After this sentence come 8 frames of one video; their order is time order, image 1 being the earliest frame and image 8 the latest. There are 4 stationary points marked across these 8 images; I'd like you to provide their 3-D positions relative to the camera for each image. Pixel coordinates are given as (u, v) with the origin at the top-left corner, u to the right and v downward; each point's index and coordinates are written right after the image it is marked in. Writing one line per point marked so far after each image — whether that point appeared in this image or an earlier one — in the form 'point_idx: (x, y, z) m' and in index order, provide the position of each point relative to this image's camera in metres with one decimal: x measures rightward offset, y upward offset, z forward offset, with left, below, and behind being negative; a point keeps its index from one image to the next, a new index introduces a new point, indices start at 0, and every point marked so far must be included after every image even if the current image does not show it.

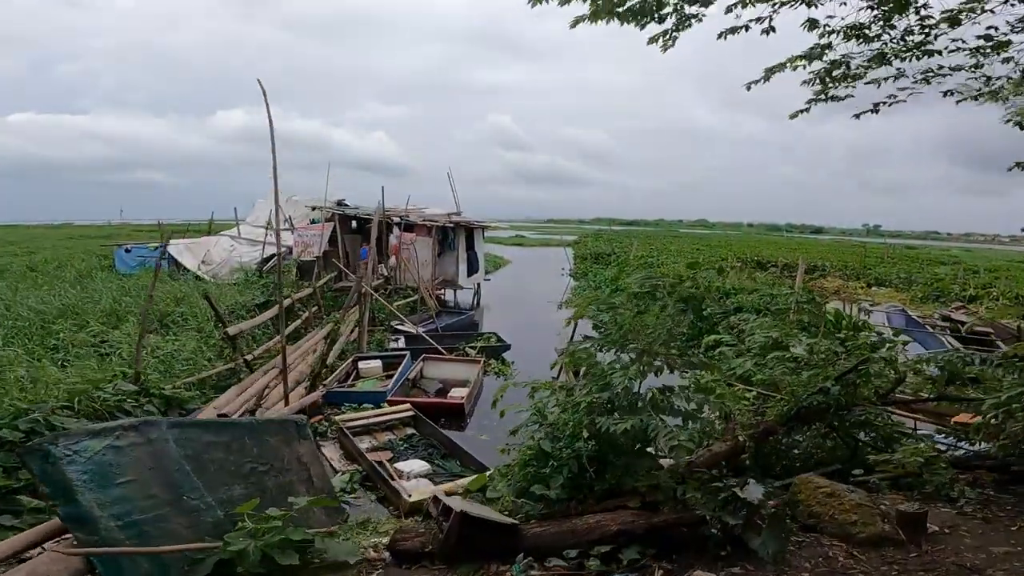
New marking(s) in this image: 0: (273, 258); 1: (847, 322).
0: (-6.1, +0.7, +14.1) m
1: (+3.2, -0.3, +5.3) m
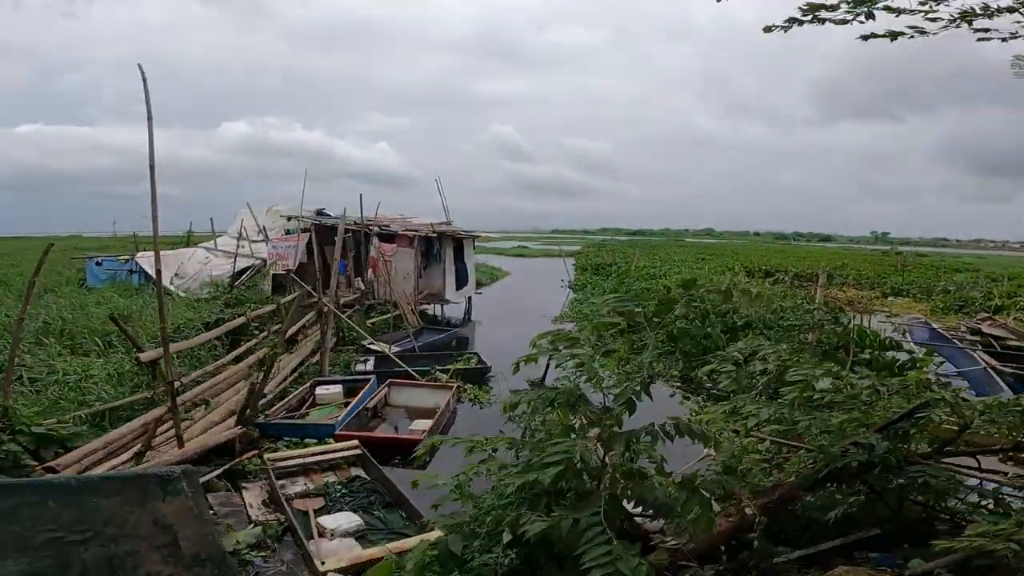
0: (-6.4, +0.4, +13.2) m
1: (+2.8, -0.4, +4.3) m
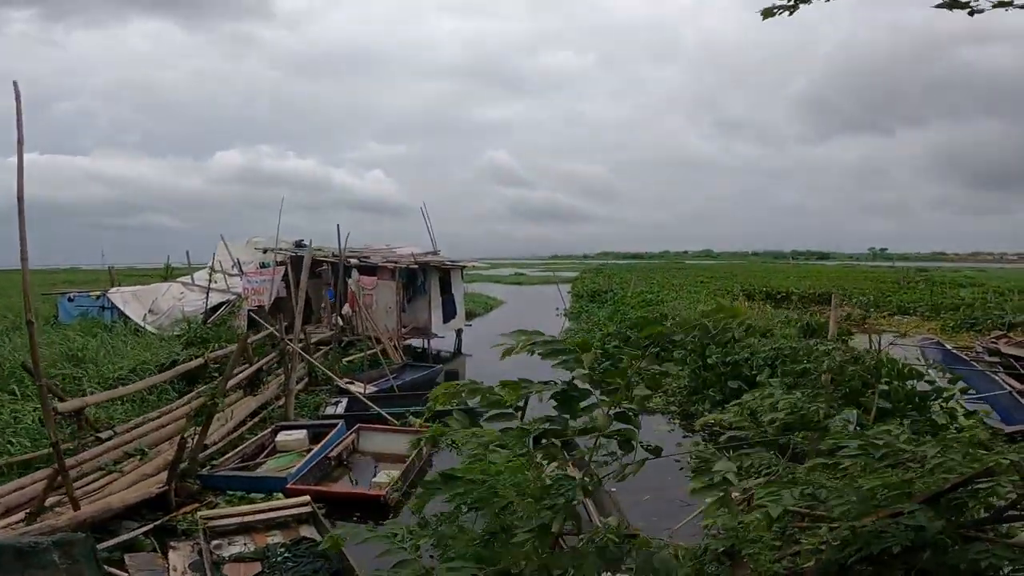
0: (-6.6, -0.5, +12.6) m
1: (+2.6, -0.6, +3.6) m
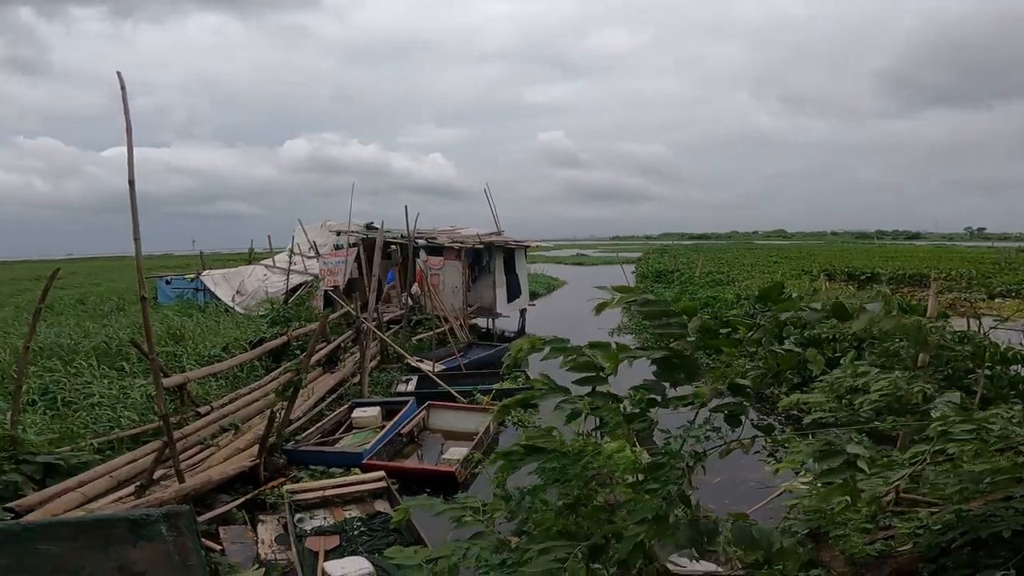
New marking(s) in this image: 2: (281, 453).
0: (-5.1, 0.0, +13.3) m
1: (+3.0, -0.5, +3.3) m
2: (-2.8, -2.1, +6.7) m
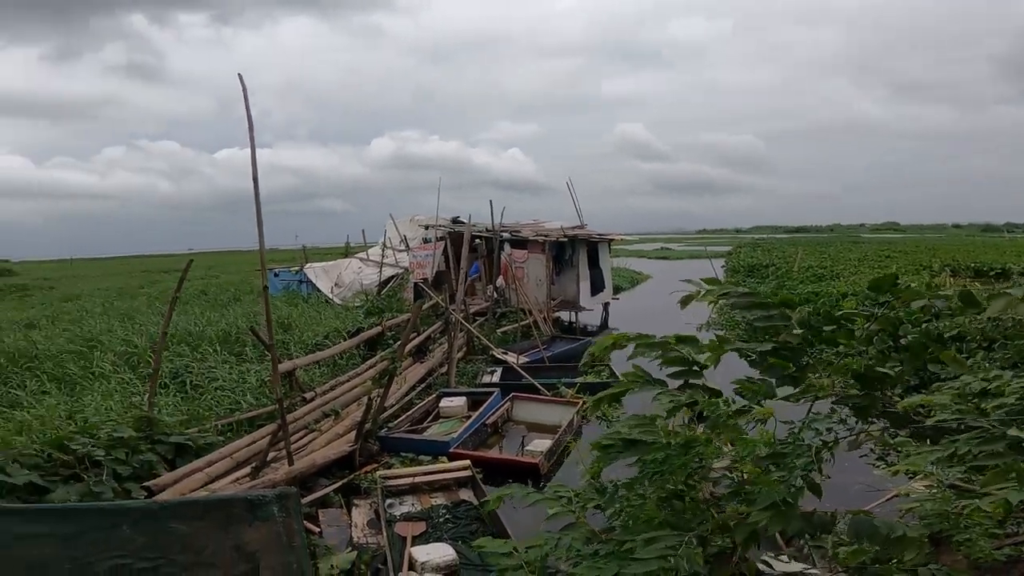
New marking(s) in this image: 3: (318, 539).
0: (-3.1, +0.2, +13.9) m
1: (+3.6, -0.5, +2.8) m
2: (-1.7, -2.0, +7.1) m
3: (-1.9, -2.4, +5.2) m
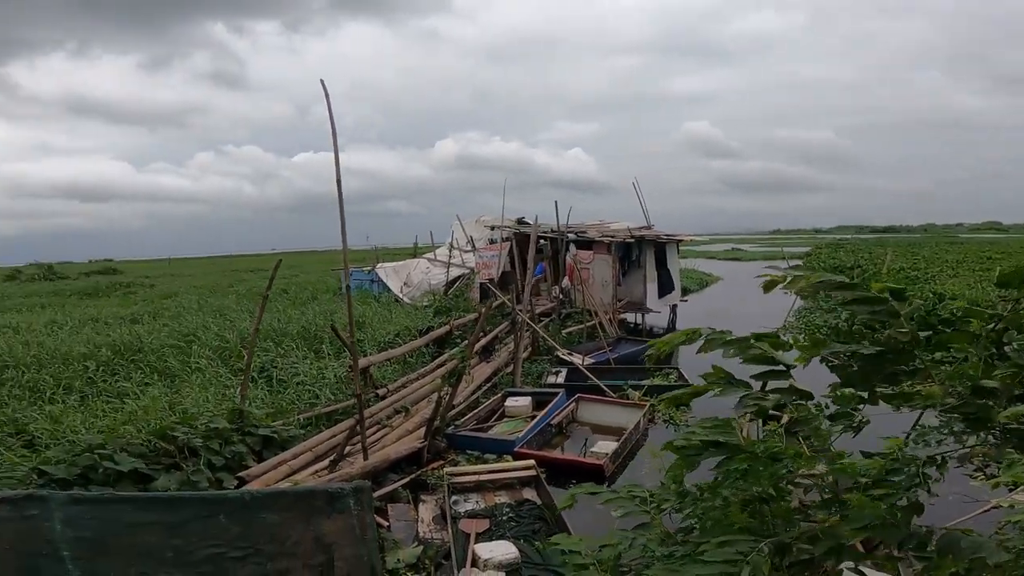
0: (-1.4, +0.2, +14.2) m
1: (+3.9, -0.5, +2.5) m
2: (-0.9, -1.9, +7.2) m
3: (-1.3, -2.4, +5.4) m
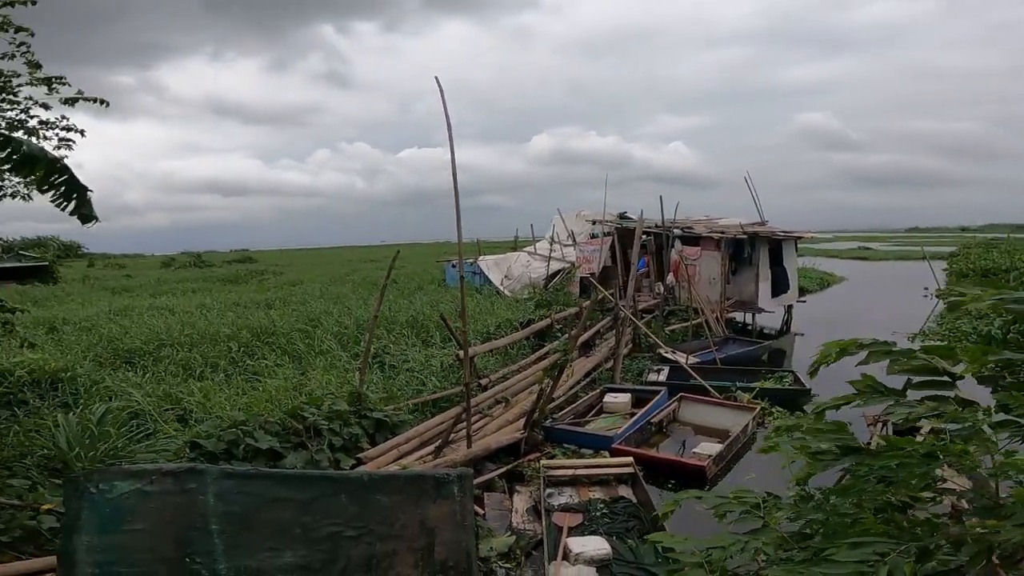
0: (+1.2, +0.3, +14.2) m
1: (+4.3, -0.5, +1.8) m
2: (+0.4, -1.8, +7.3) m
3: (-0.3, -2.3, +5.6) m
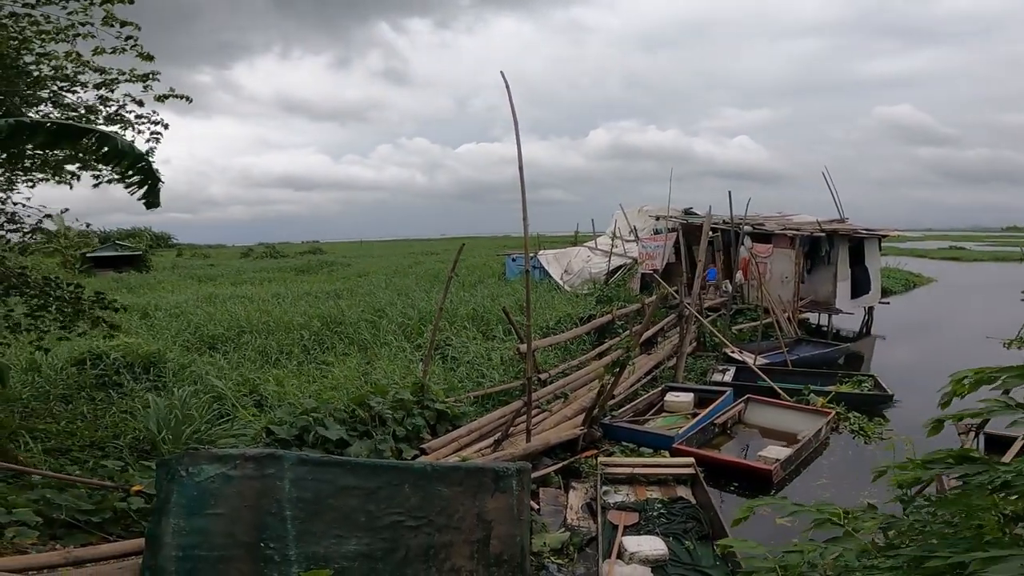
0: (+2.7, +0.4, +14.0) m
1: (+4.5, -0.6, +1.2) m
2: (+1.2, -1.8, +7.2) m
3: (+0.3, -2.2, +5.6) m
